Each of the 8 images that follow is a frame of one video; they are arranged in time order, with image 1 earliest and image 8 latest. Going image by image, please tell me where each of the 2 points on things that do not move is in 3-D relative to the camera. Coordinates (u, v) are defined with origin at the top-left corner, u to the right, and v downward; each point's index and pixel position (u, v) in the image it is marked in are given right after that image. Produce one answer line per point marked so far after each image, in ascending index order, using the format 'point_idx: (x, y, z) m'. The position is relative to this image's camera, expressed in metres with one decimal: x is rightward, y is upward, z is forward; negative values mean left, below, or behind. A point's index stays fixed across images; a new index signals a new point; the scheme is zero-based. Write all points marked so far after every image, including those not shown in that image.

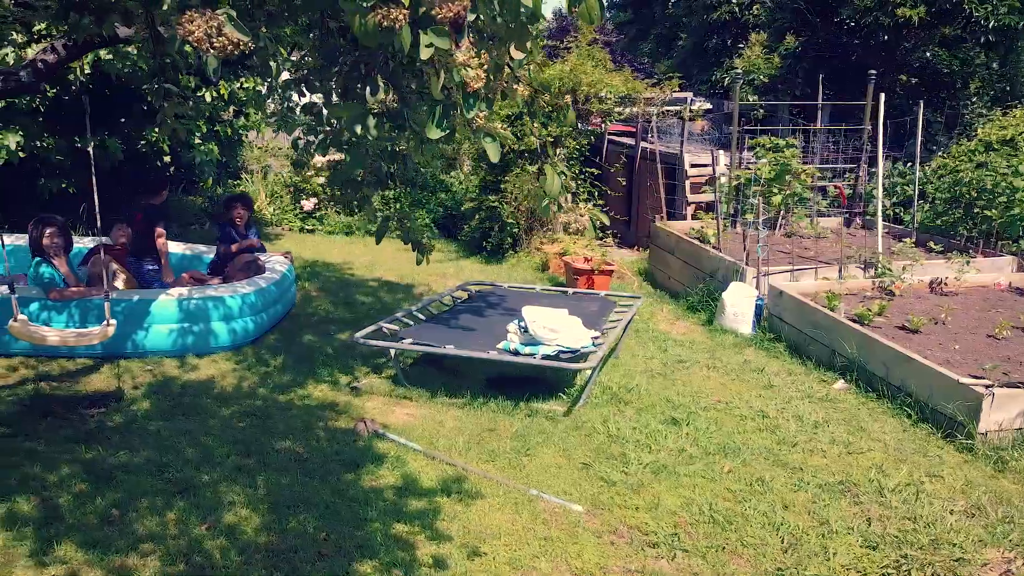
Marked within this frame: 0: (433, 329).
0: (-0.5, -0.3, +5.8) m
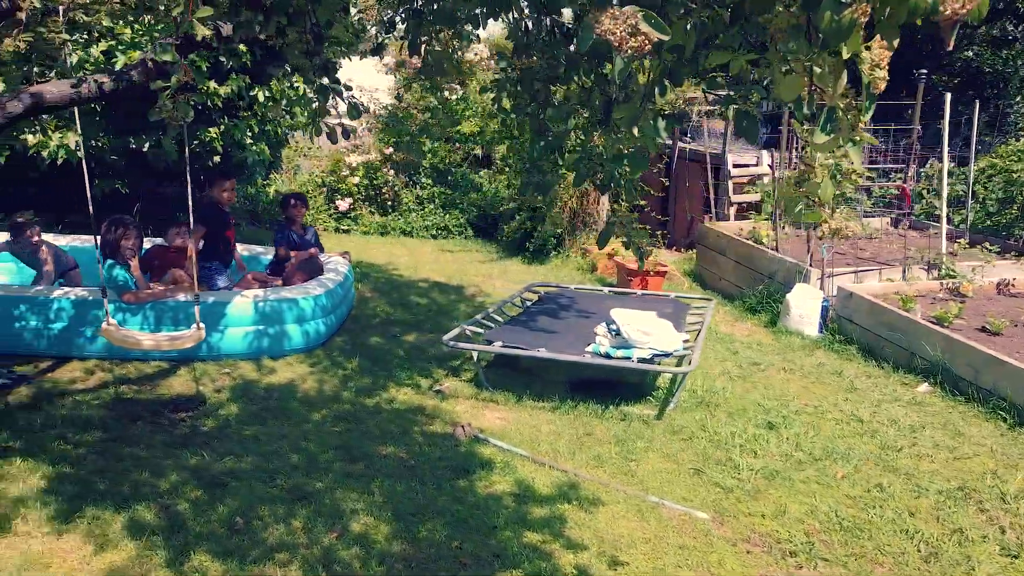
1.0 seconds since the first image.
0: (0.0, -0.3, +5.7) m
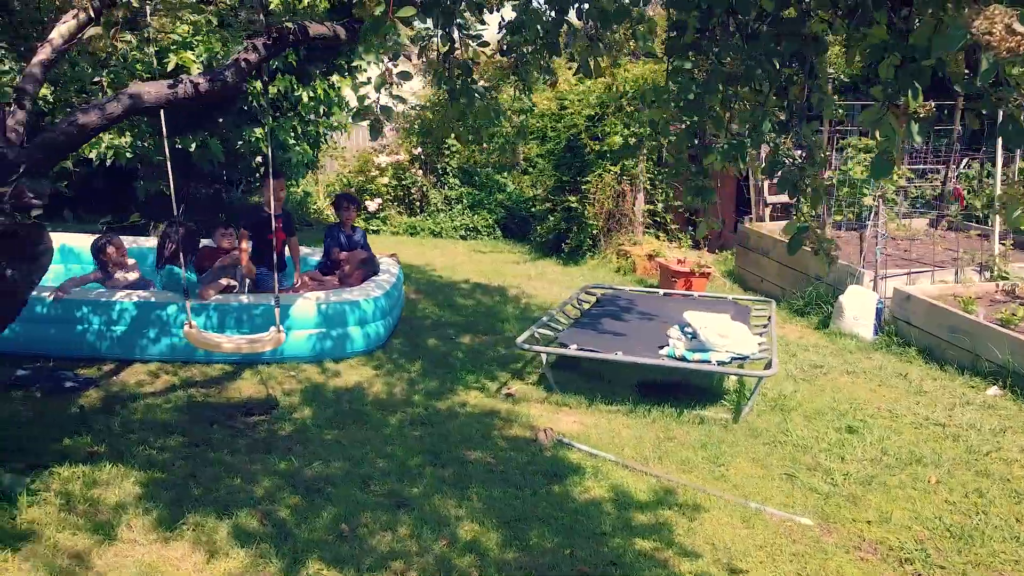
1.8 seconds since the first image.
0: (+0.5, -0.3, +5.7) m
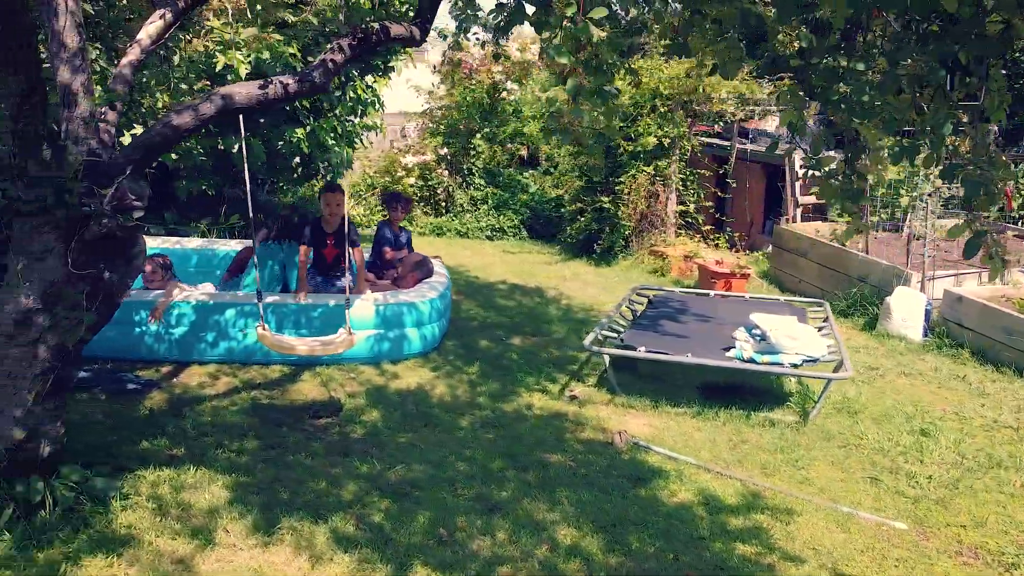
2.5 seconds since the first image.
0: (+0.9, -0.3, +5.7) m
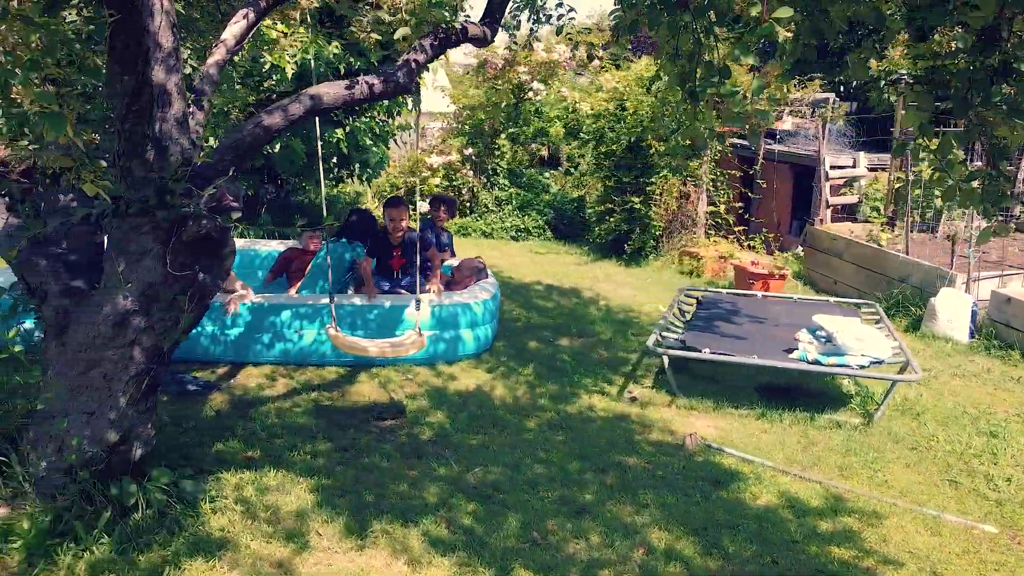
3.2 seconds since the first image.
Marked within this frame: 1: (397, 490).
0: (+1.3, -0.3, +5.6) m
1: (-0.6, -1.0, +4.0) m
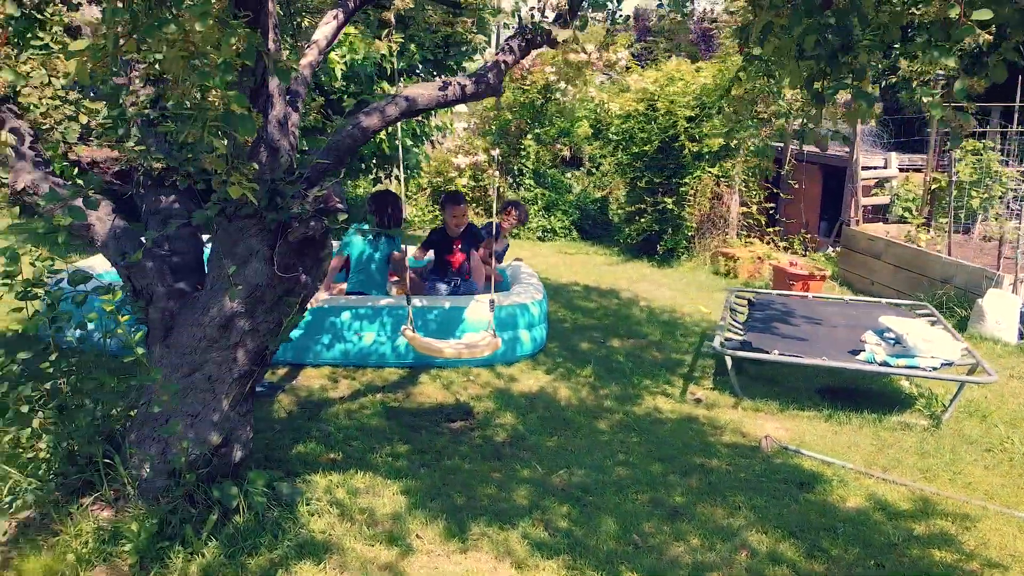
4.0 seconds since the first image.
0: (+1.8, -0.4, +5.6) m
1: (-0.1, -1.0, +4.0) m
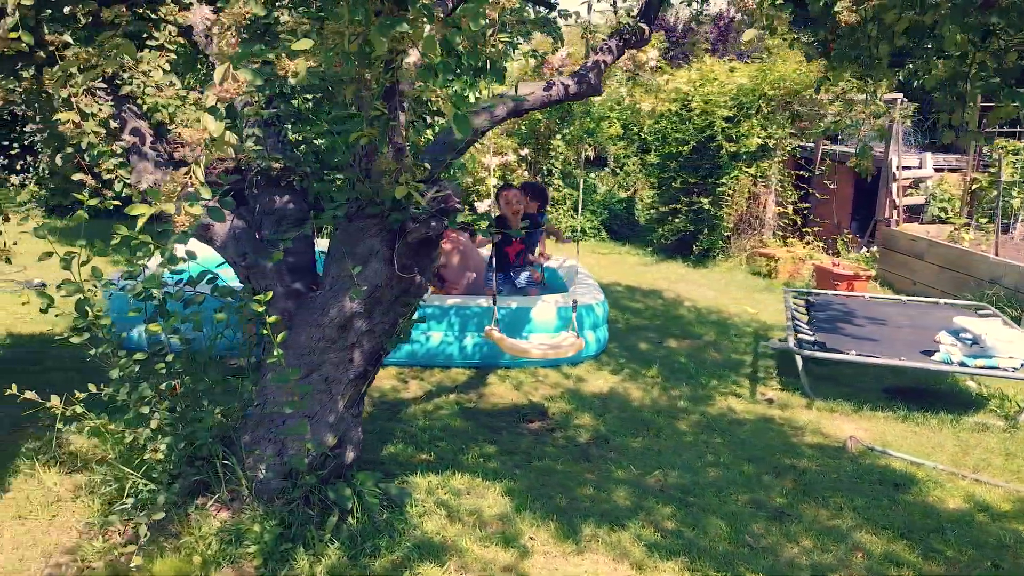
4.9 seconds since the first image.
0: (+2.2, -0.4, +5.6) m
1: (+0.3, -1.0, +3.9) m
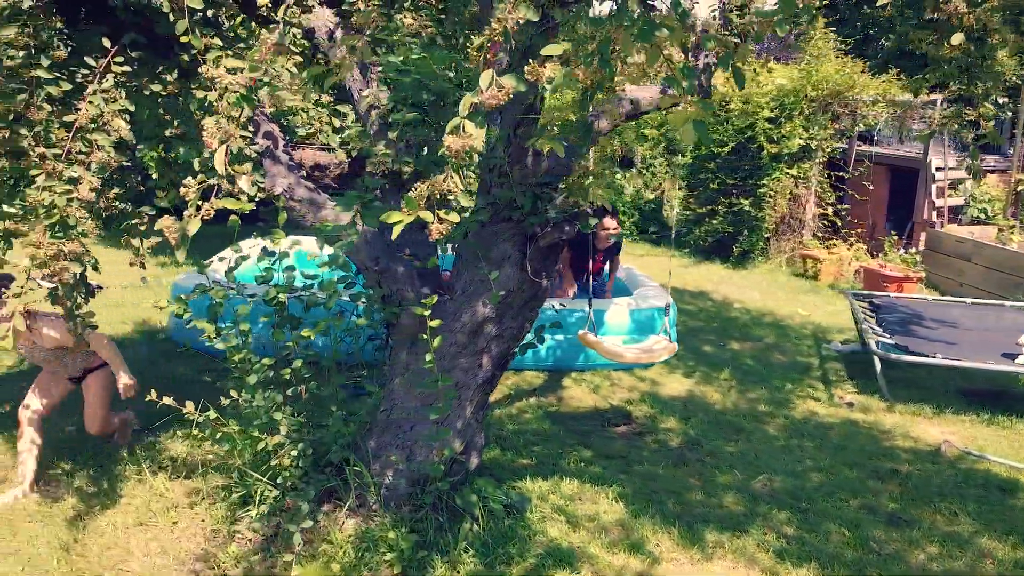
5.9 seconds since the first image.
0: (+2.7, -0.4, +5.6) m
1: (+0.9, -1.0, +3.9) m
